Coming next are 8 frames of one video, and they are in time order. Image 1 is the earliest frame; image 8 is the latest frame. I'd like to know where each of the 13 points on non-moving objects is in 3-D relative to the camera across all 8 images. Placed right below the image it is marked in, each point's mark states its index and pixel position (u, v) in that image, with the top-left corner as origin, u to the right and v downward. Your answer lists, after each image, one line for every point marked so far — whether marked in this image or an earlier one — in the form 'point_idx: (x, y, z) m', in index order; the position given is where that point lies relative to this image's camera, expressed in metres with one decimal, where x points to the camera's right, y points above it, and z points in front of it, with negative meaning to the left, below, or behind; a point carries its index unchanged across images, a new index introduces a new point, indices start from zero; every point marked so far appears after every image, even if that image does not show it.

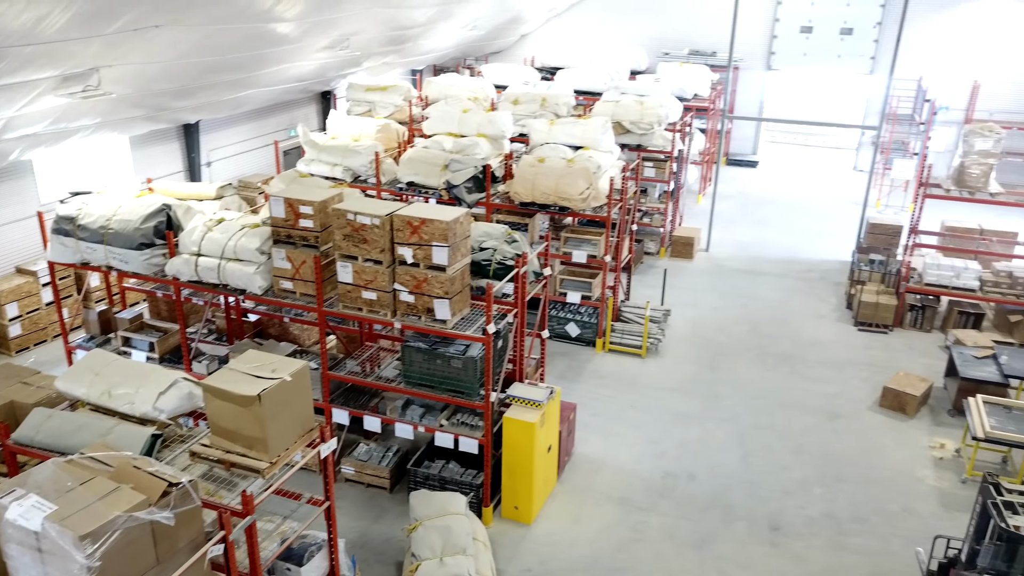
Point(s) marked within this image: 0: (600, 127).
0: (+1.1, +1.9, +9.8) m
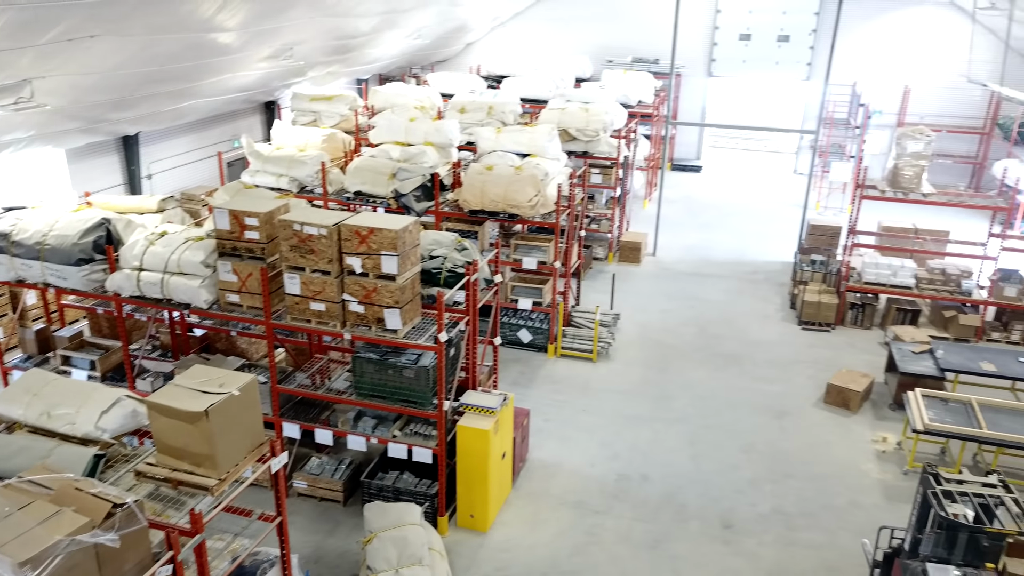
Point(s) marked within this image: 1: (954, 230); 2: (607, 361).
0: (+0.4, +1.9, +9.8) m
1: (+6.6, +0.9, +12.1) m
2: (+1.1, -0.9, +9.4) m
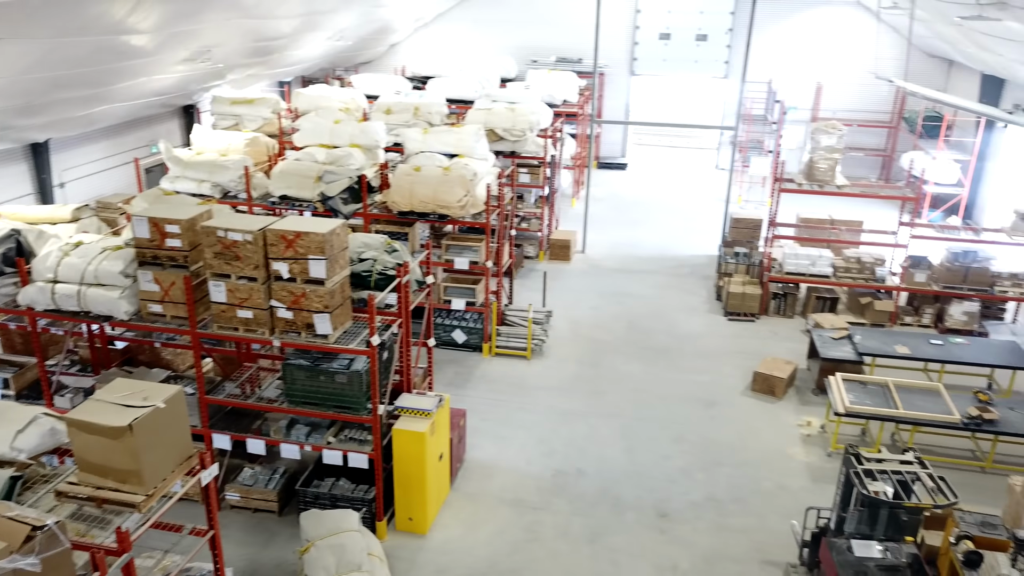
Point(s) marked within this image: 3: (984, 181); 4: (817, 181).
0: (-0.5, +1.9, +9.8) m
1: (+5.5, +1.1, +12.6) m
2: (+0.3, -0.8, +9.4) m
3: (+8.2, +1.9, +14.1) m
4: (+3.9, +1.4, +10.4) m
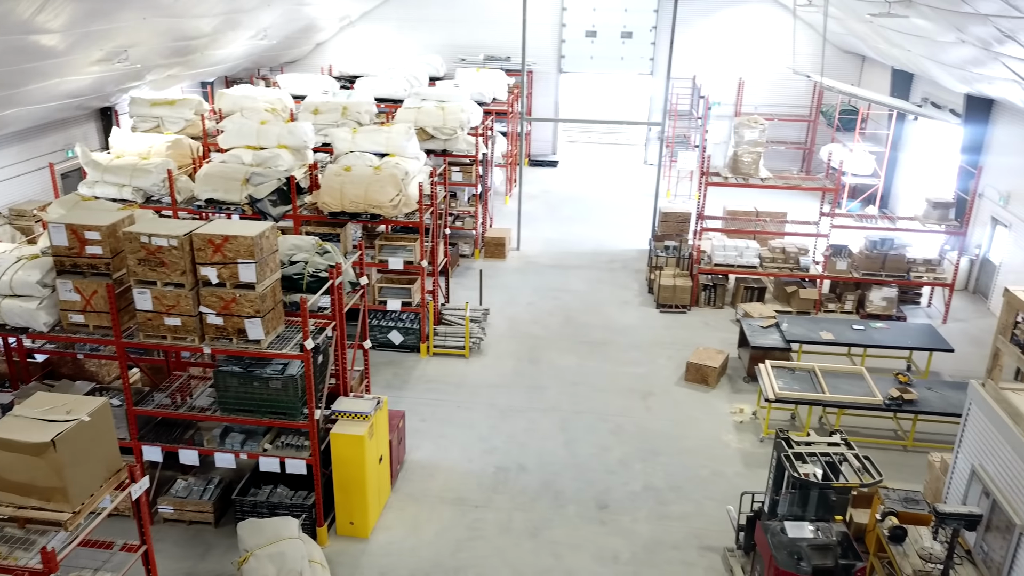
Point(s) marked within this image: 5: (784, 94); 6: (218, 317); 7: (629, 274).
0: (-1.3, +1.9, +9.8) m
1: (+4.5, +1.2, +13.0) m
2: (-0.4, -0.8, +9.5) m
3: (+7.0, +2.1, +14.7) m
4: (+3.0, +1.5, +10.7) m
5: (+6.1, +4.4, +18.2) m
6: (-2.1, -0.2, +5.7) m
7: (+1.8, +0.2, +12.3) m
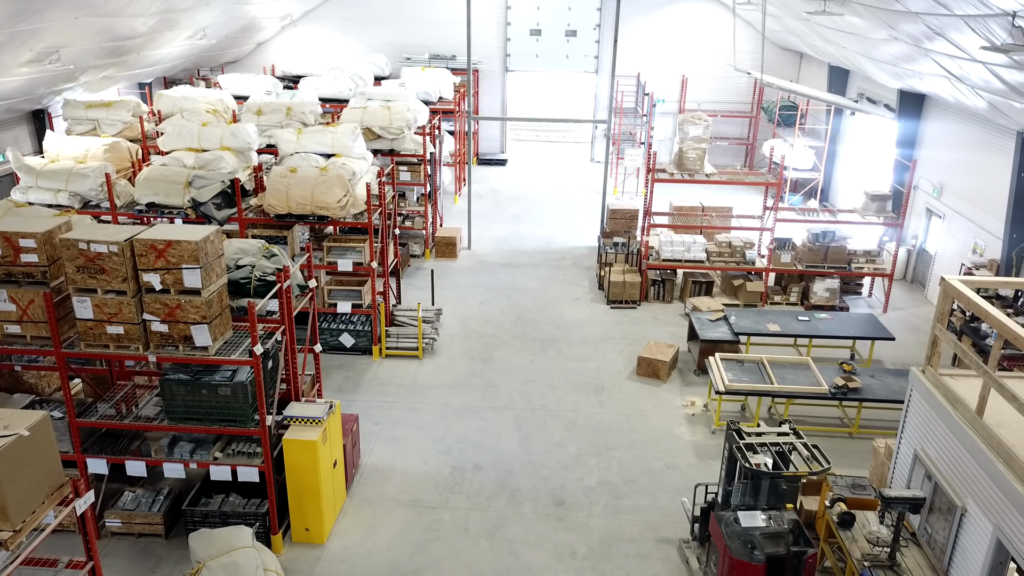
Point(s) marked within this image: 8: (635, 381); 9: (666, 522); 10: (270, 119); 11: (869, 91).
0: (-1.9, +1.8, +9.7) m
1: (+3.6, +1.3, +13.2) m
2: (-0.9, -0.8, +9.4) m
3: (+6.1, +2.3, +15.1) m
4: (+2.4, +1.6, +10.8) m
5: (+4.9, +4.5, +18.5) m
6: (-2.4, -0.2, +5.6) m
7: (+1.0, +0.3, +12.4) m
8: (+1.4, -1.0, +8.9) m
9: (+1.3, -1.9, +6.6) m
10: (-3.6, +2.5, +12.0) m
11: (+6.1, +3.4, +13.8) m
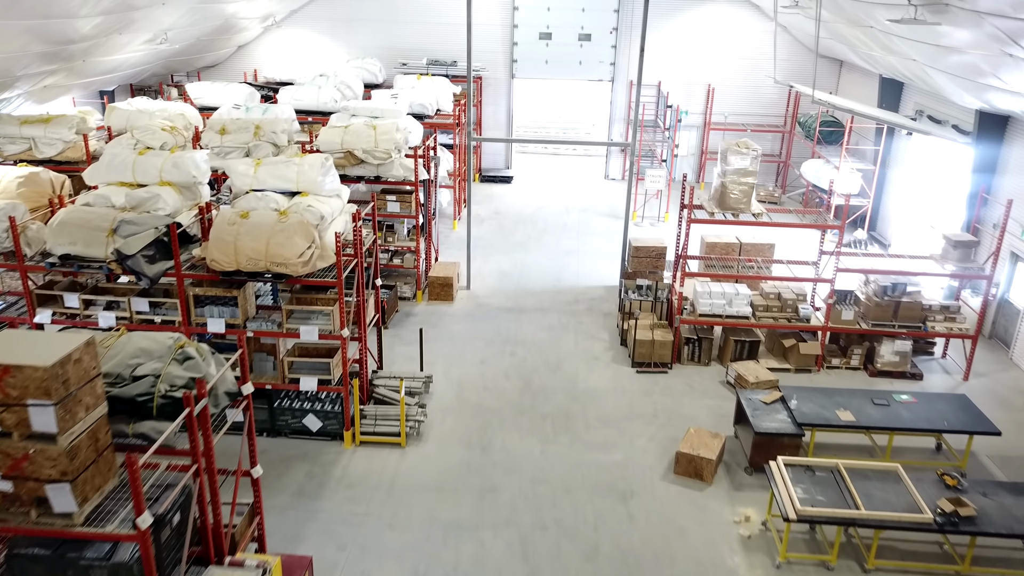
0: (-1.9, +1.2, +7.9) m
1: (+3.7, +0.7, +11.4) m
2: (-0.9, -1.5, +7.6) m
3: (+6.2, +1.6, +13.2) m
4: (+2.4, +0.9, +9.0) m
5: (+5.1, +3.8, +16.6) m
6: (-2.4, -0.9, +3.8) m
7: (+1.1, -0.4, +10.6) m
8: (+1.4, -1.7, +7.1) m
9: (+1.3, -2.6, +4.8) m
10: (-3.5, +1.9, +10.2) m
11: (+6.2, +2.7, +11.9) m
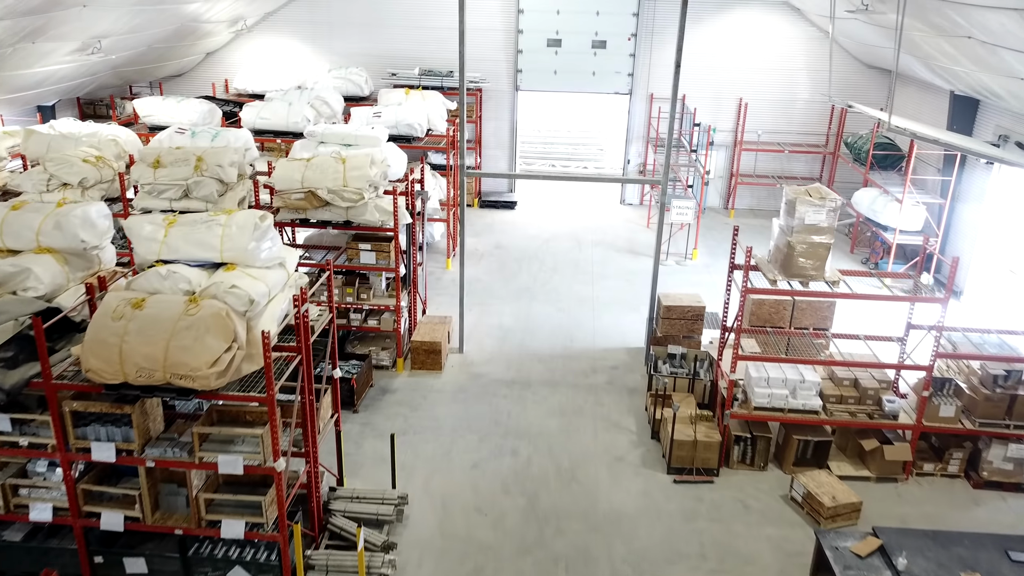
0: (-1.9, +0.5, +5.9) m
1: (+3.8, -0.1, +9.4) m
2: (-0.9, -2.2, +5.6) m
3: (+6.2, +0.8, +11.2) m
4: (+2.4, +0.1, +7.0) m
5: (+5.1, +3.1, +14.6) m
6: (-2.4, -1.6, +1.8) m
7: (+1.1, -1.1, +8.6) m
8: (+1.4, -2.5, +5.1) m
9: (+1.3, -3.3, +2.8) m
10: (-3.5, +1.2, +8.2) m
11: (+6.2, +1.9, +9.9) m
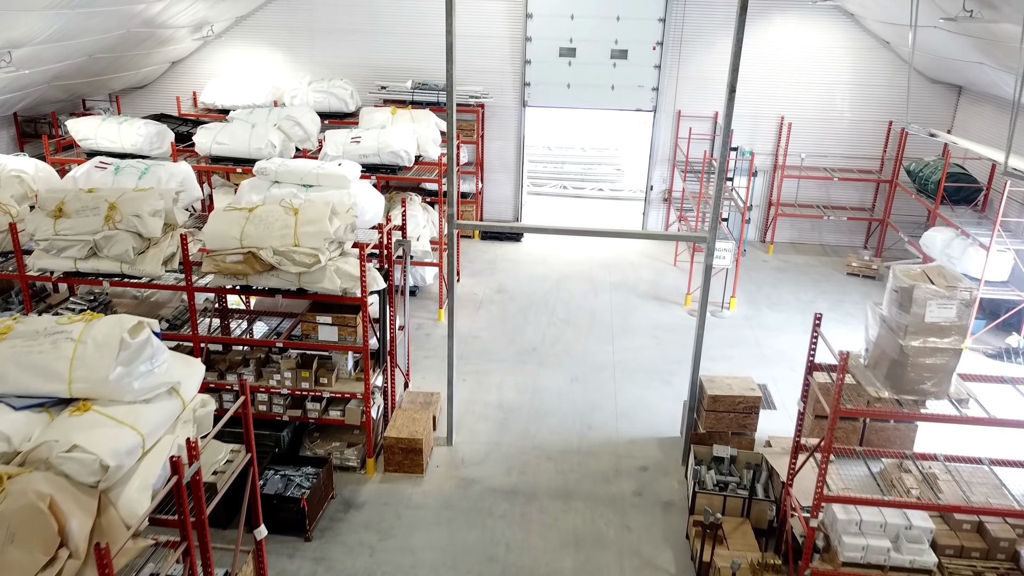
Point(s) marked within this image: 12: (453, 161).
0: (-1.9, -0.2, +4.0) m
1: (+3.8, -0.8, +7.4) m
2: (-0.9, -2.9, +3.7) m
3: (+6.3, +0.1, +9.2) m
4: (+2.4, -0.6, +5.1) m
5: (+5.2, +2.3, +12.7) m
6: (-2.5, -2.3, -0.1) m
7: (+1.1, -1.9, +6.6) m
8: (+1.4, -3.2, +3.2) m
9: (+1.2, -4.0, +0.9) m
10: (-3.5, +0.5, +6.4) m
11: (+6.3, +1.2, +7.9) m
12: (-0.6, +1.4, +9.6) m
